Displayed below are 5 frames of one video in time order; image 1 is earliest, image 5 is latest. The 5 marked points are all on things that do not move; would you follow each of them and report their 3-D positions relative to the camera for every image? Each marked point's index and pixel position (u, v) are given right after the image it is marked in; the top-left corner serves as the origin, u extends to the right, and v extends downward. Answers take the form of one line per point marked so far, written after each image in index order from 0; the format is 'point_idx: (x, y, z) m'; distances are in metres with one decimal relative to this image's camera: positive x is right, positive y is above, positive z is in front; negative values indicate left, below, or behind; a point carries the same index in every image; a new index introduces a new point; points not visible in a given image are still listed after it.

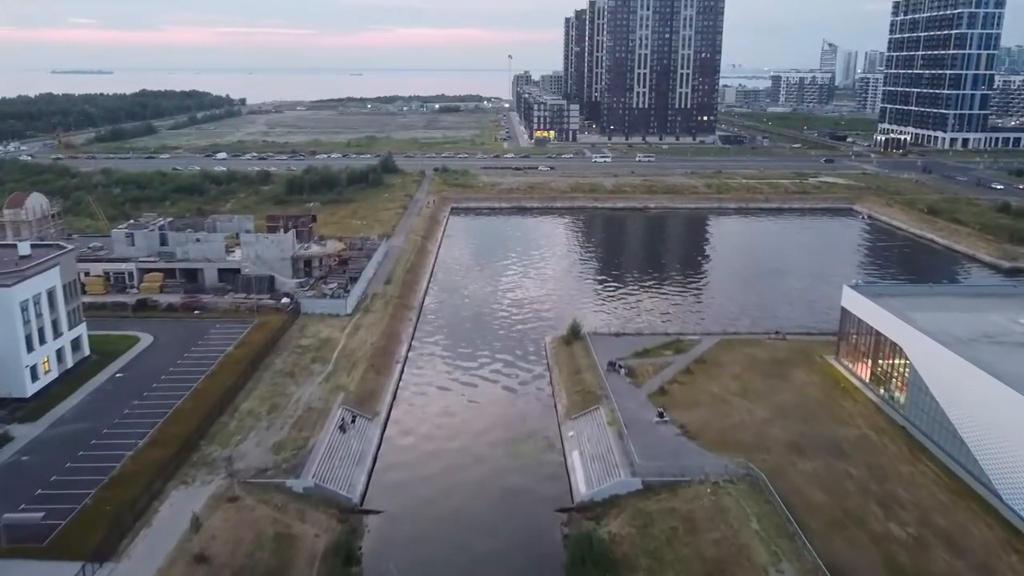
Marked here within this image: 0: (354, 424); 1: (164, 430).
0: (-4.7, -4.0, +19.9) m
1: (-9.7, -4.0, +18.8) m
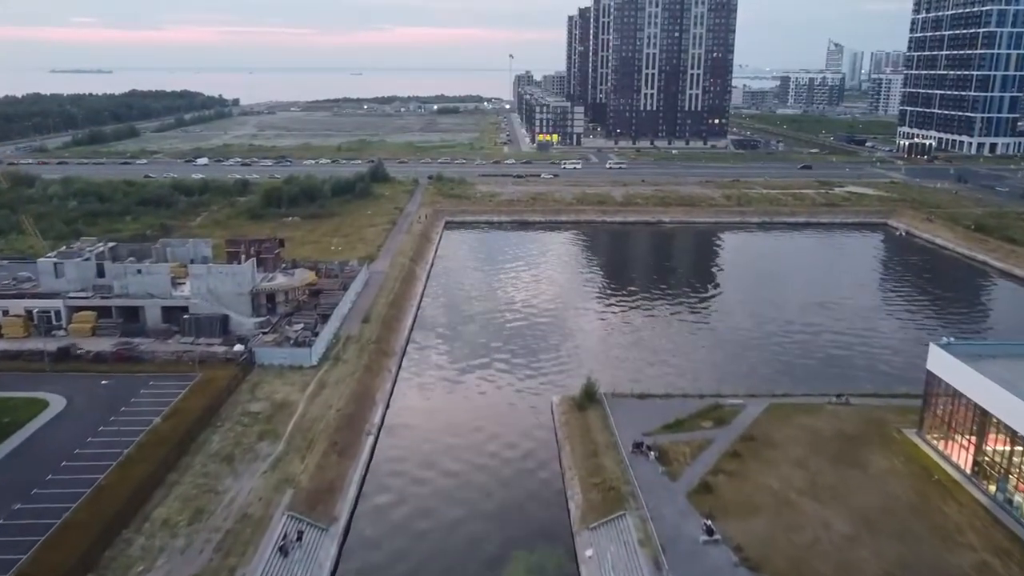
0: (-4.7, -5.6, +15.0) m
1: (-9.8, -5.6, +13.9) m
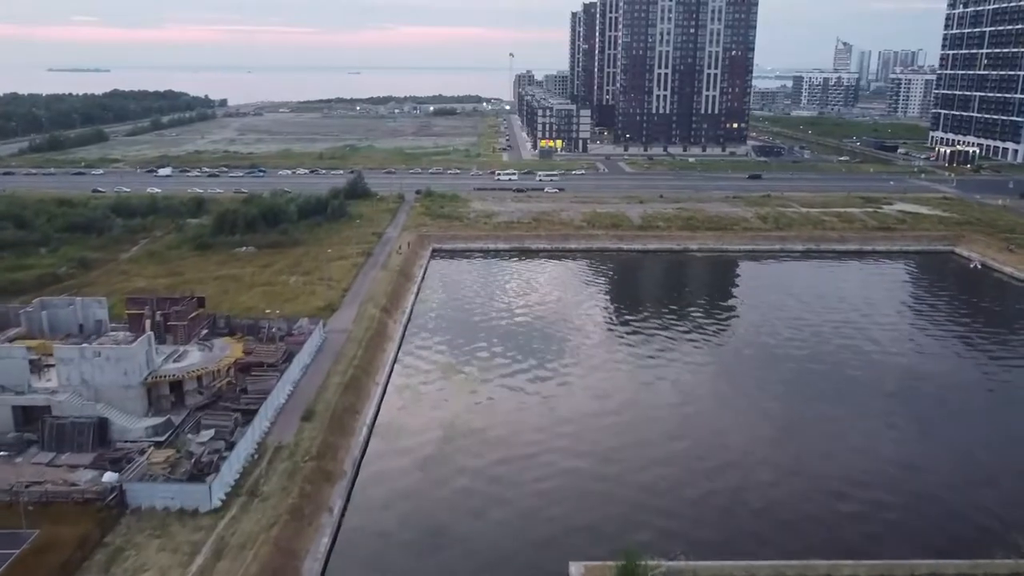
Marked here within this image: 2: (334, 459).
0: (-4.8, -8.1, +7.4) m
1: (-9.8, -8.1, +6.3) m
2: (-4.9, -4.7, +18.7) m
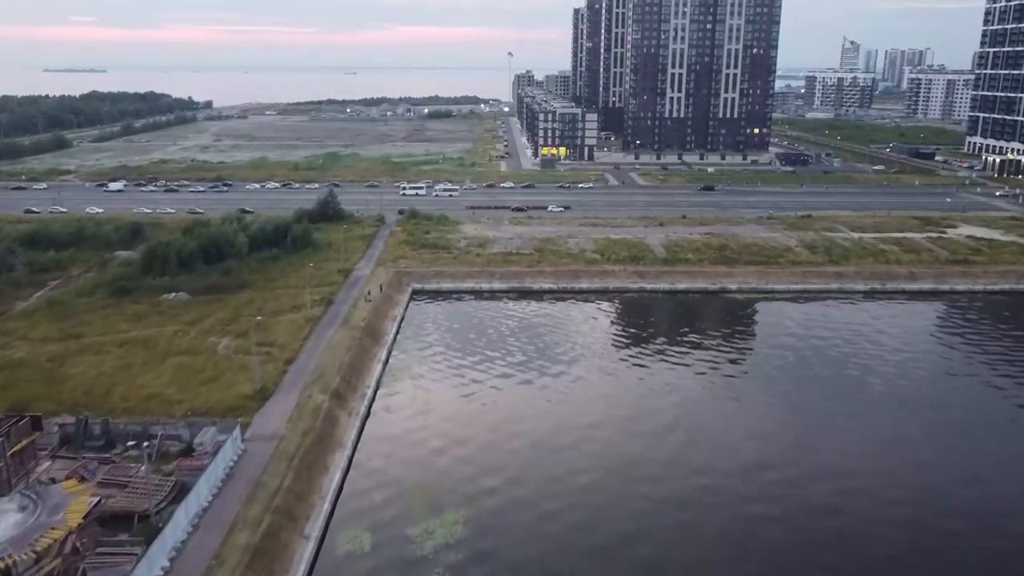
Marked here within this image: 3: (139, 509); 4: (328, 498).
0: (-4.9, -10.6, -0.2) m
1: (-9.9, -10.6, -1.3) m
2: (-5.0, -7.2, +11.1) m
3: (-8.3, -4.9, +14.9) m
4: (-4.9, -5.5, +17.7) m
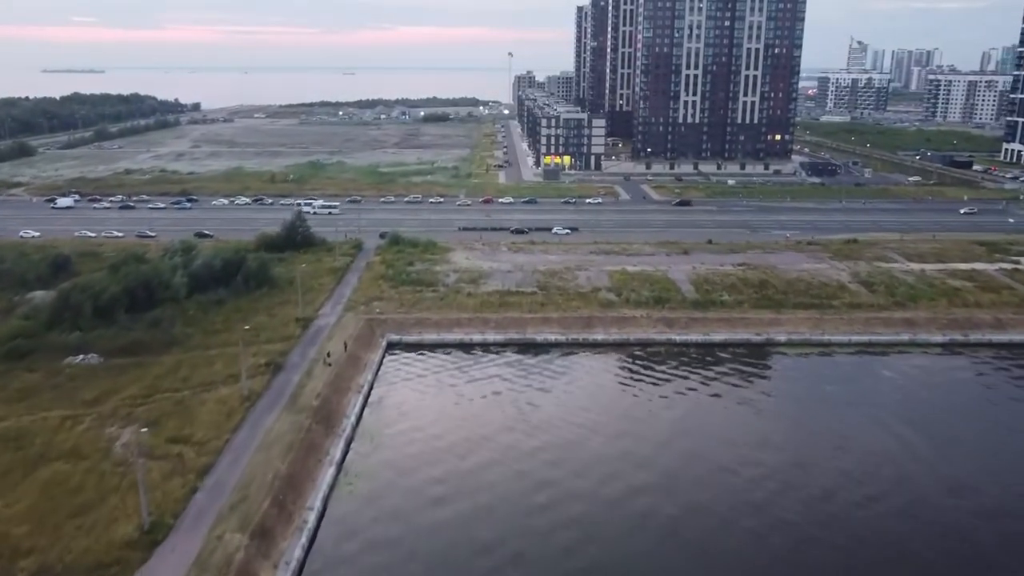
0: (-5.0, -12.7, -6.5) m
1: (-10.0, -12.7, -7.6) m
2: (-5.1, -9.3, +4.8) m
3: (-8.4, -7.0, +8.6) m
4: (-4.9, -7.6, +11.4) m
